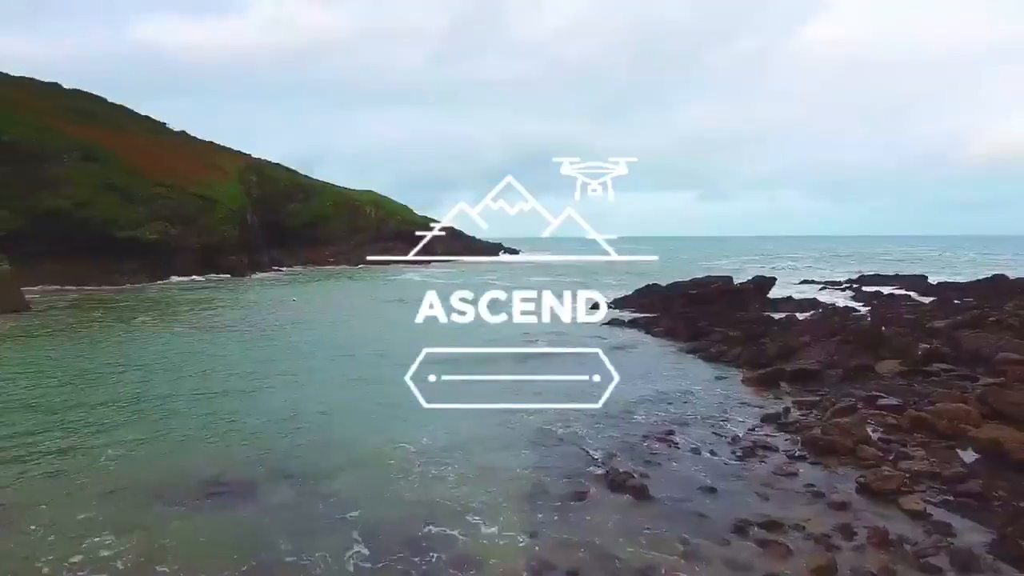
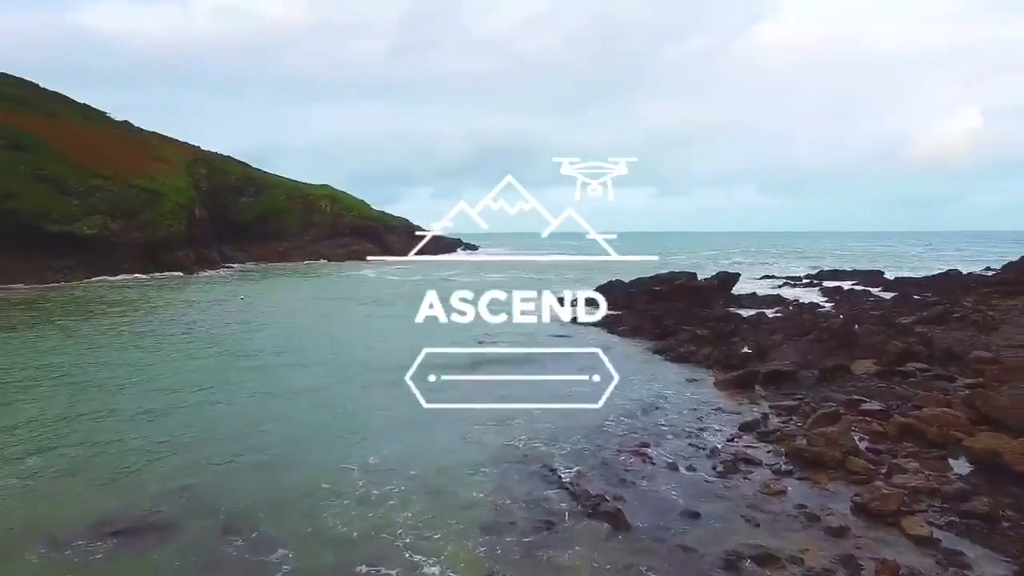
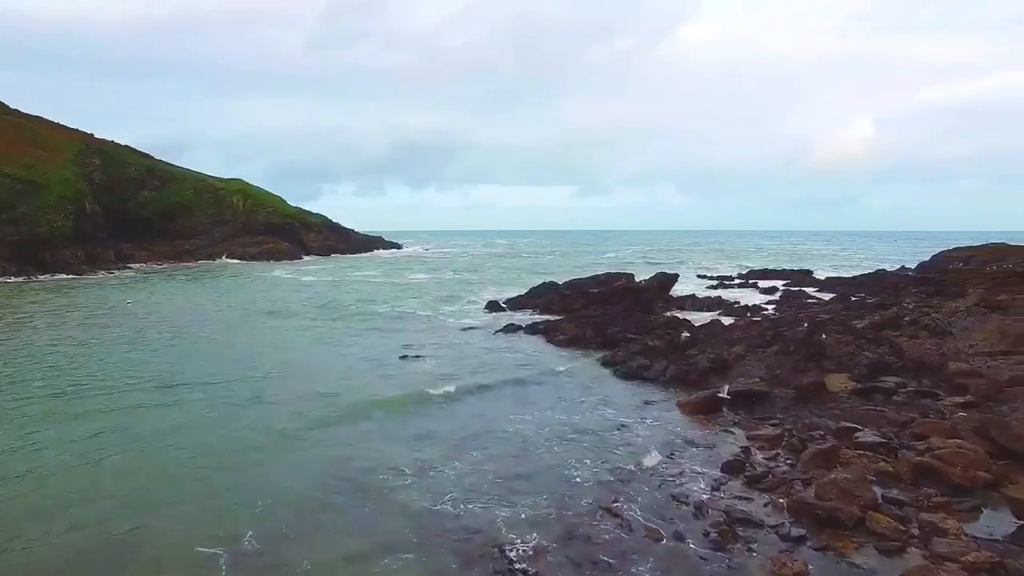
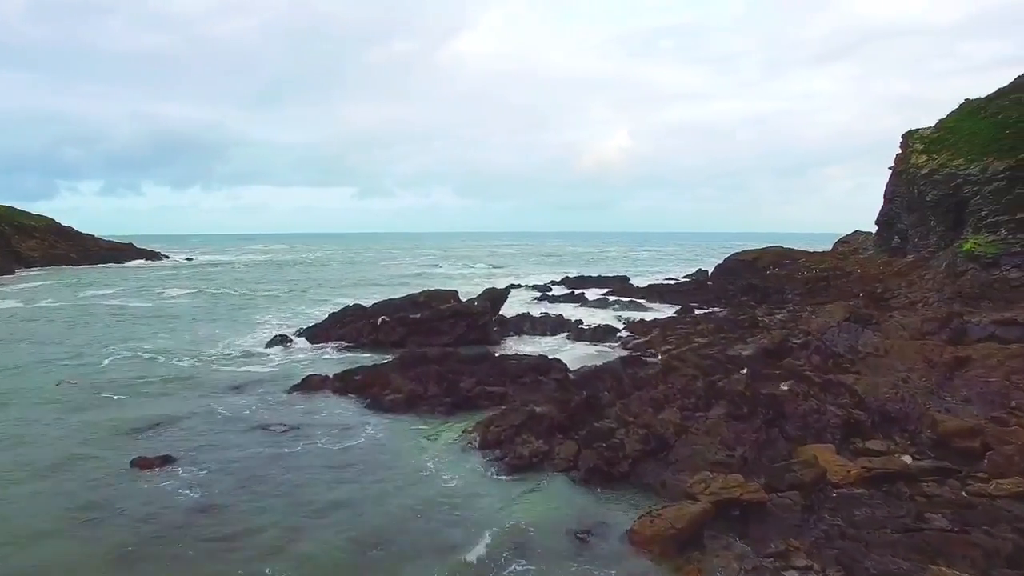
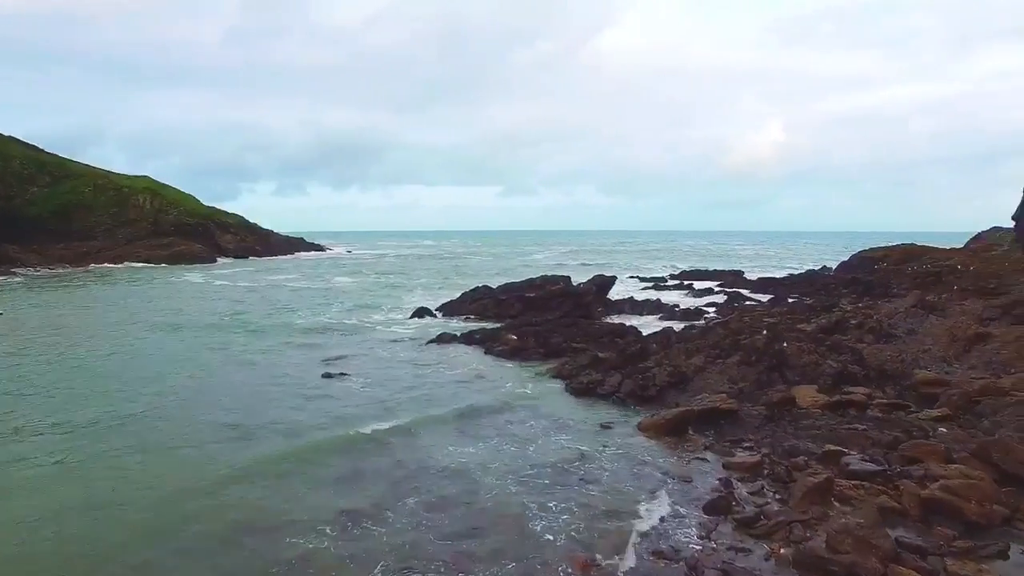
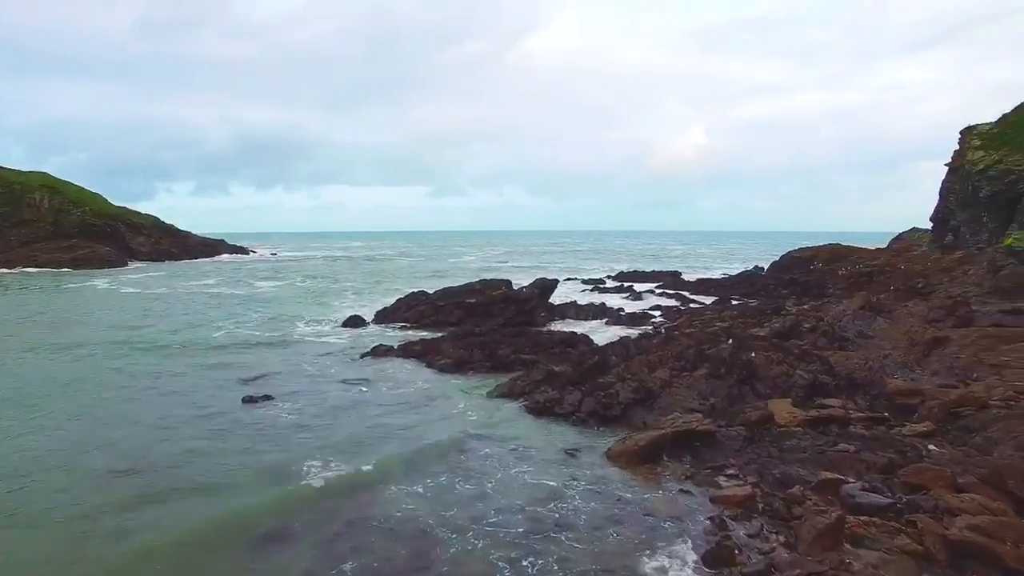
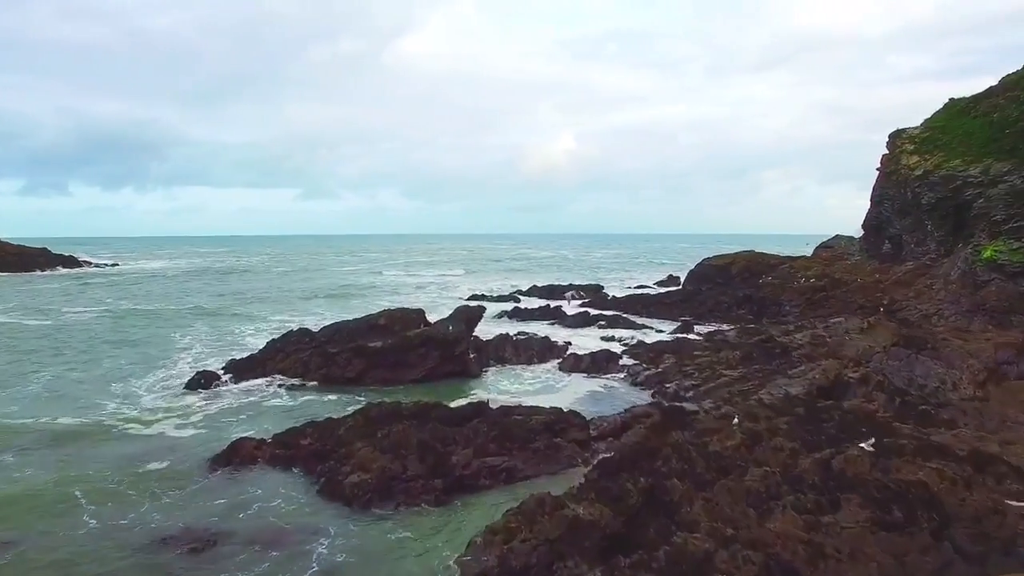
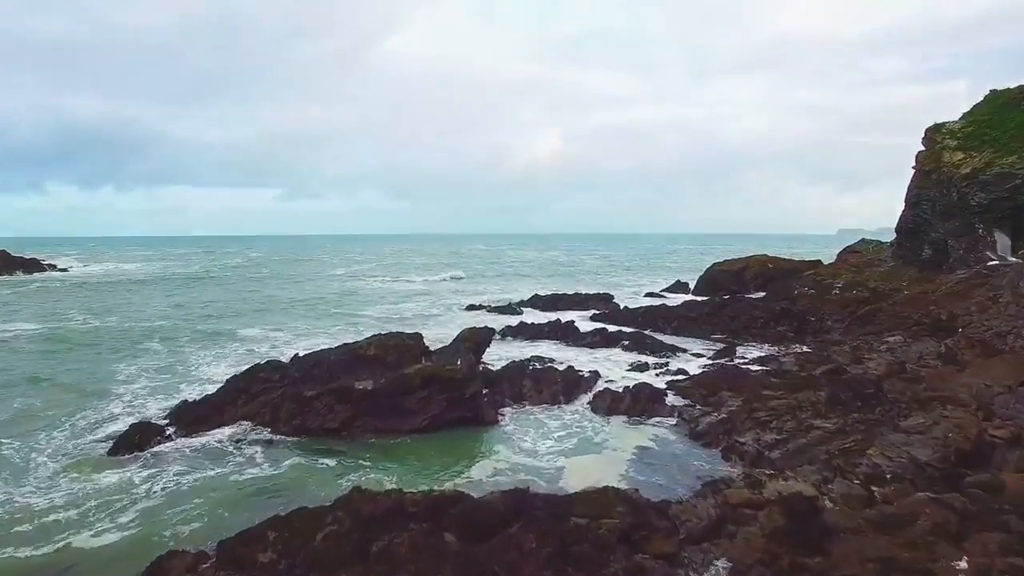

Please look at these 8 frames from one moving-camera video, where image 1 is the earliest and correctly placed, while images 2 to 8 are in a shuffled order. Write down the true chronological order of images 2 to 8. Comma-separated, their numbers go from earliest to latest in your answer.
2, 3, 5, 6, 4, 7, 8
